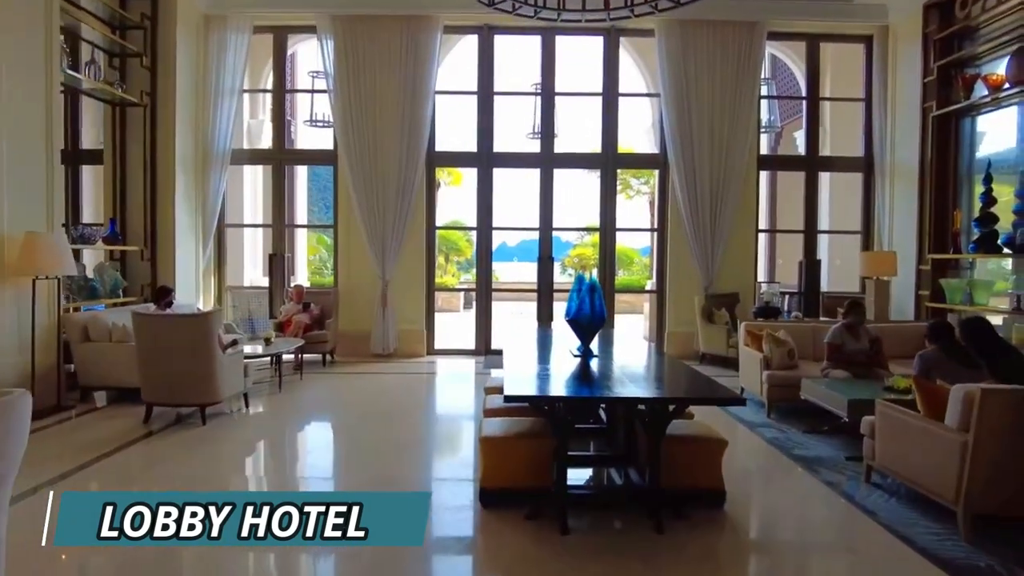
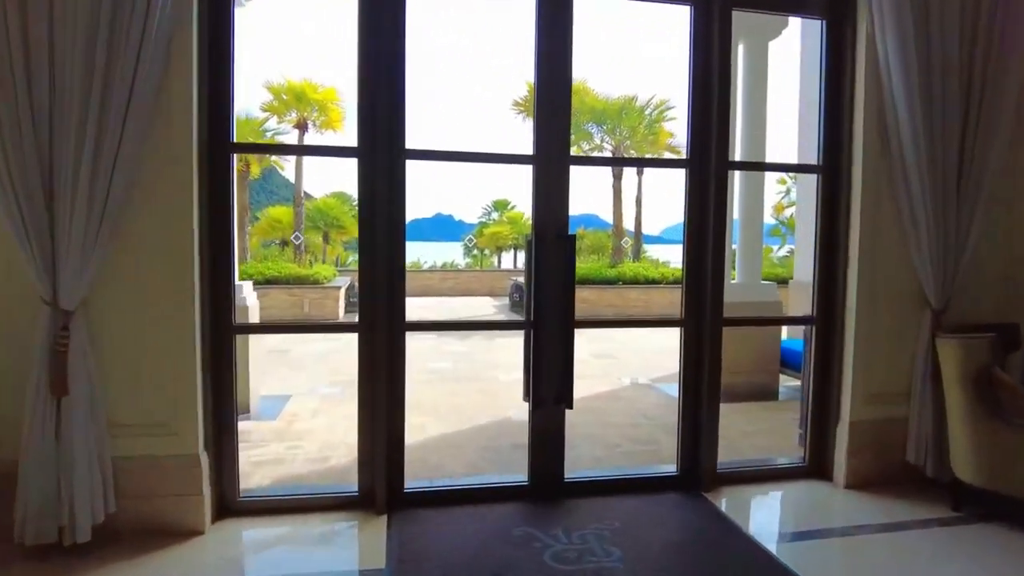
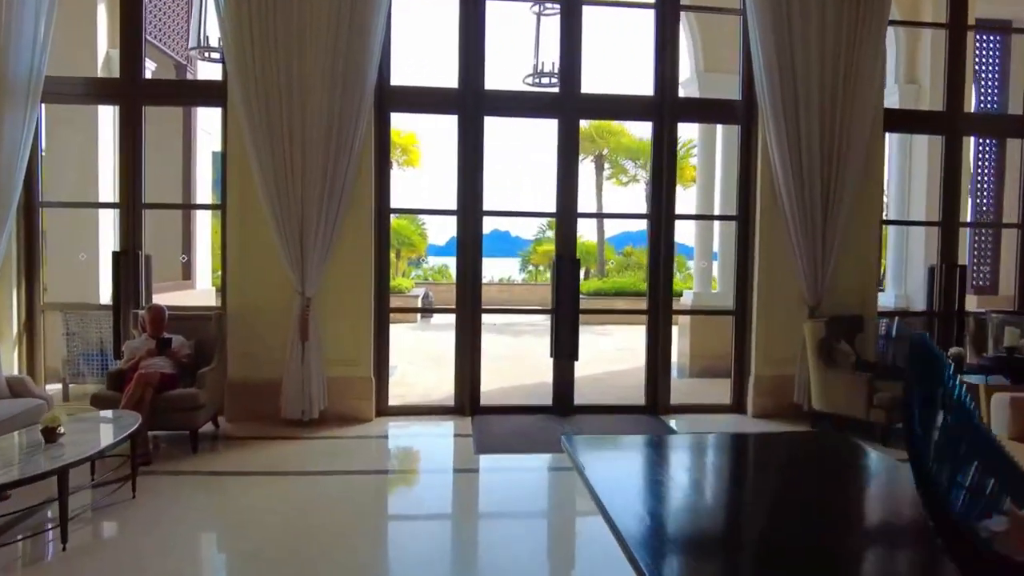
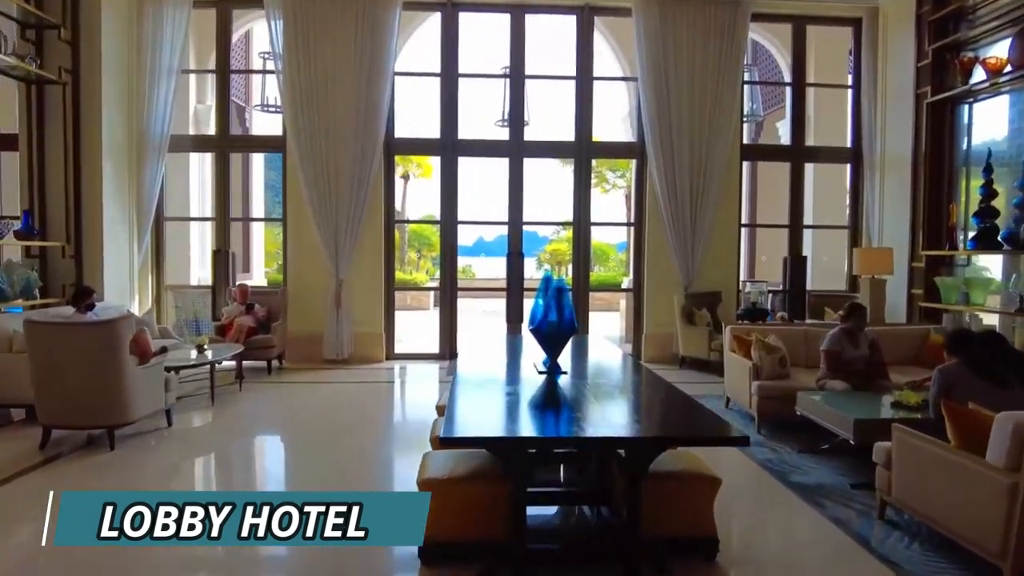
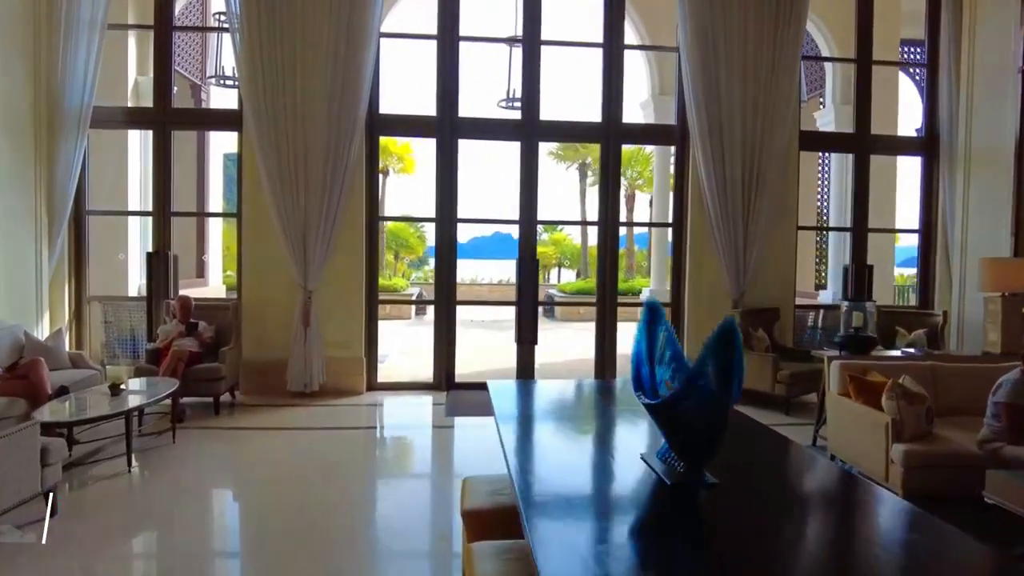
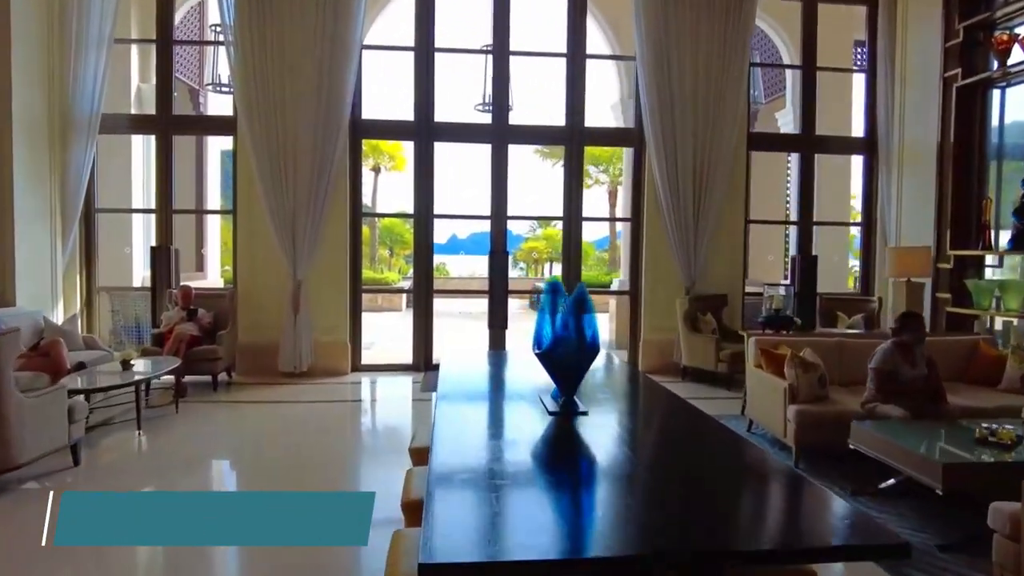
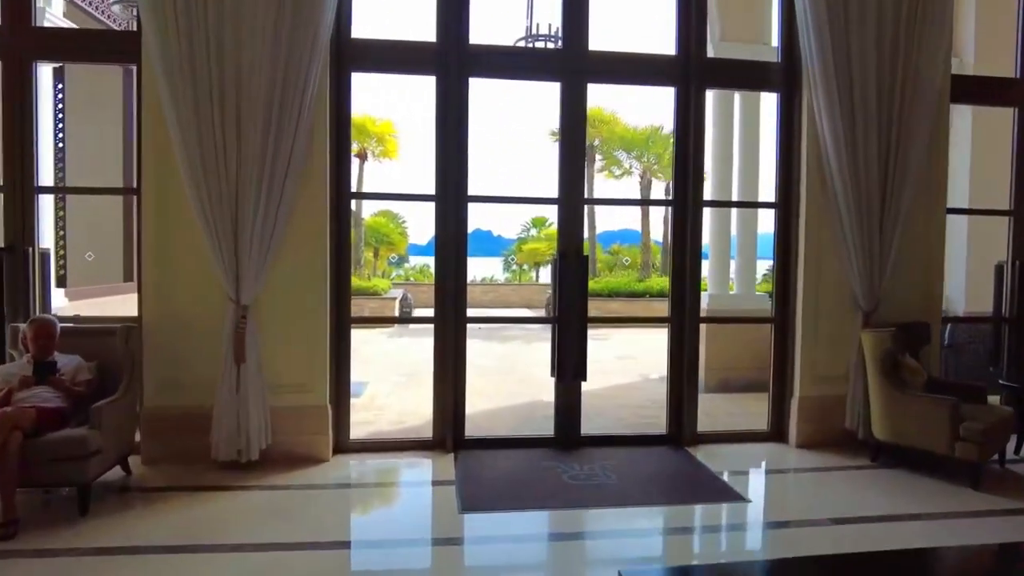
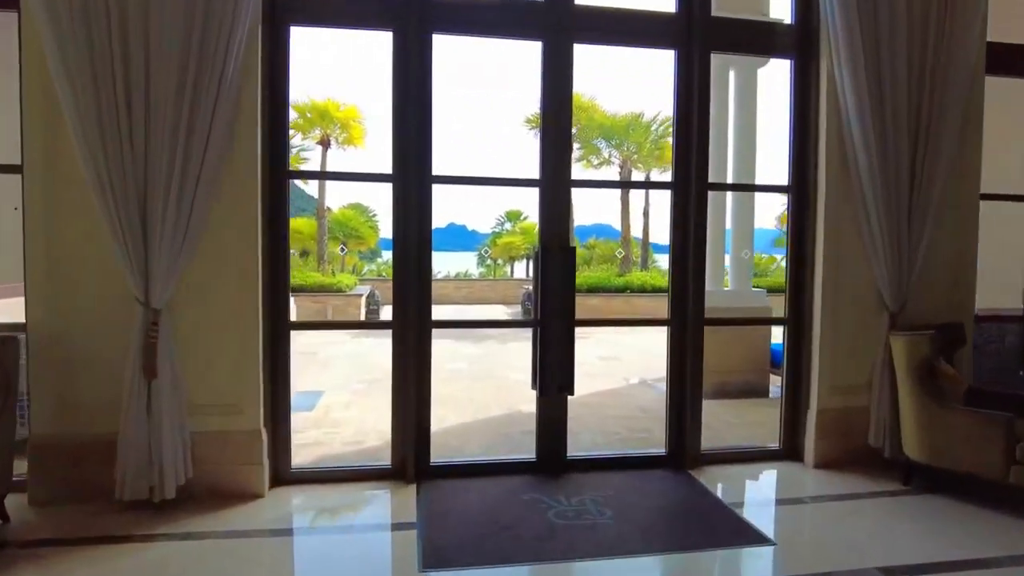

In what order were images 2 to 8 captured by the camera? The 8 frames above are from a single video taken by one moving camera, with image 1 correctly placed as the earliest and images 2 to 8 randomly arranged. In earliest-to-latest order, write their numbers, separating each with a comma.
4, 6, 5, 3, 7, 8, 2
